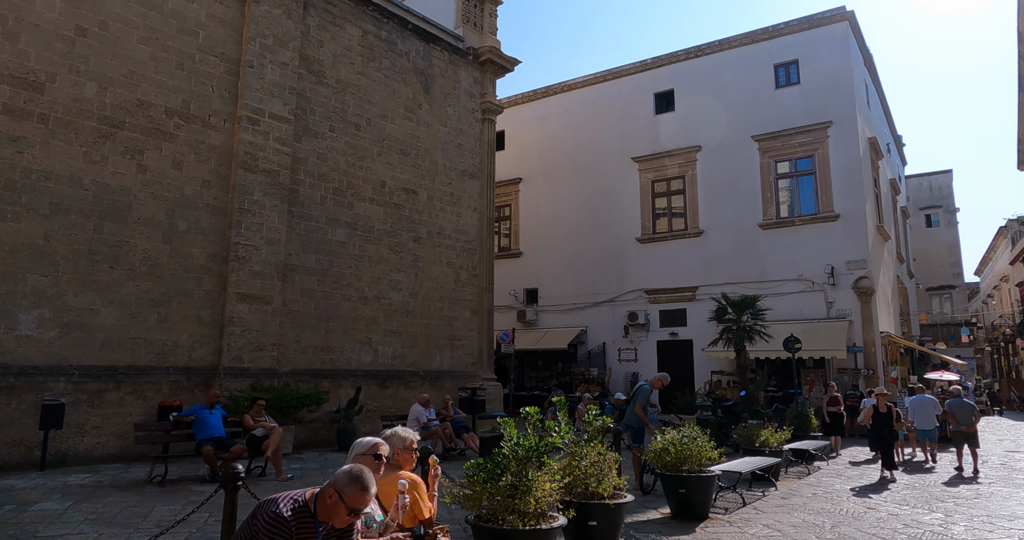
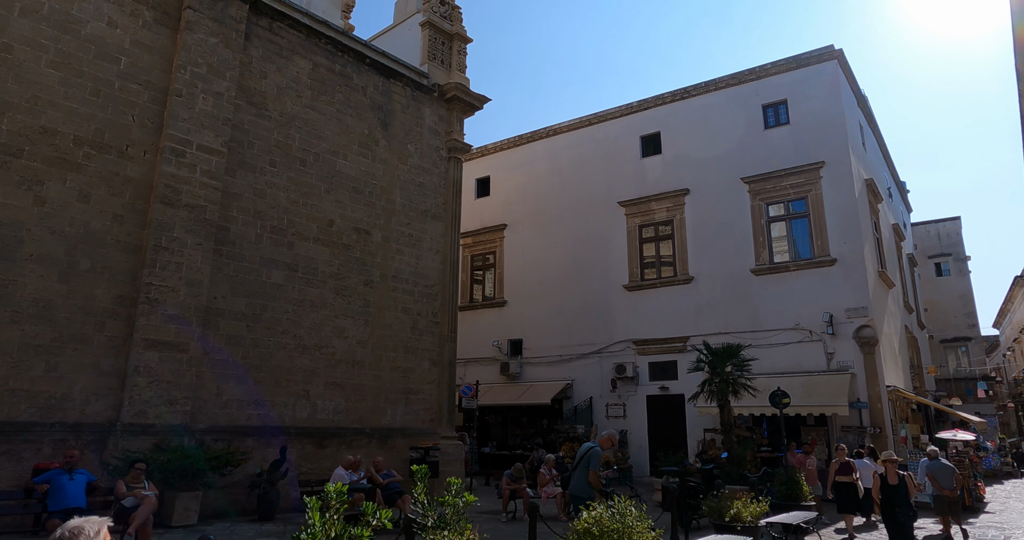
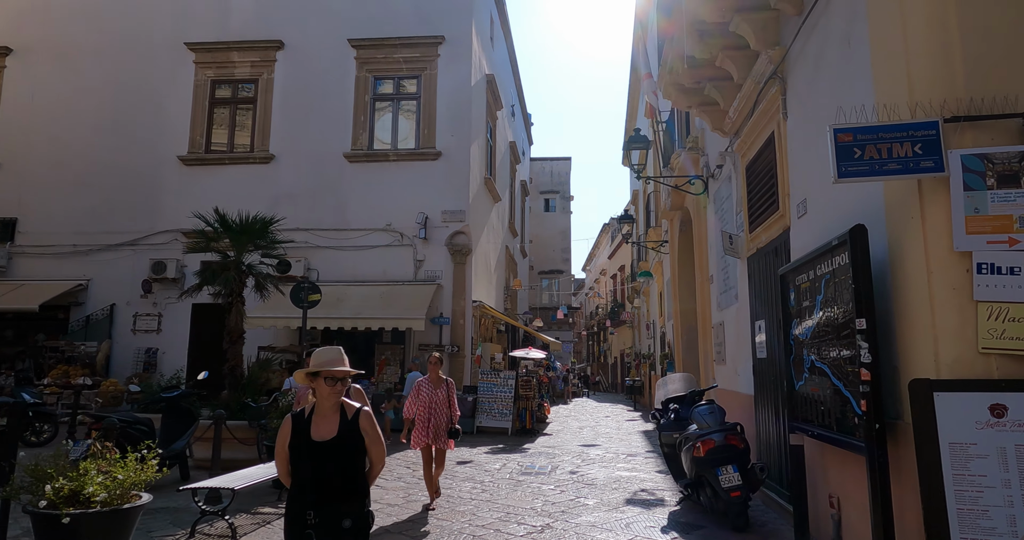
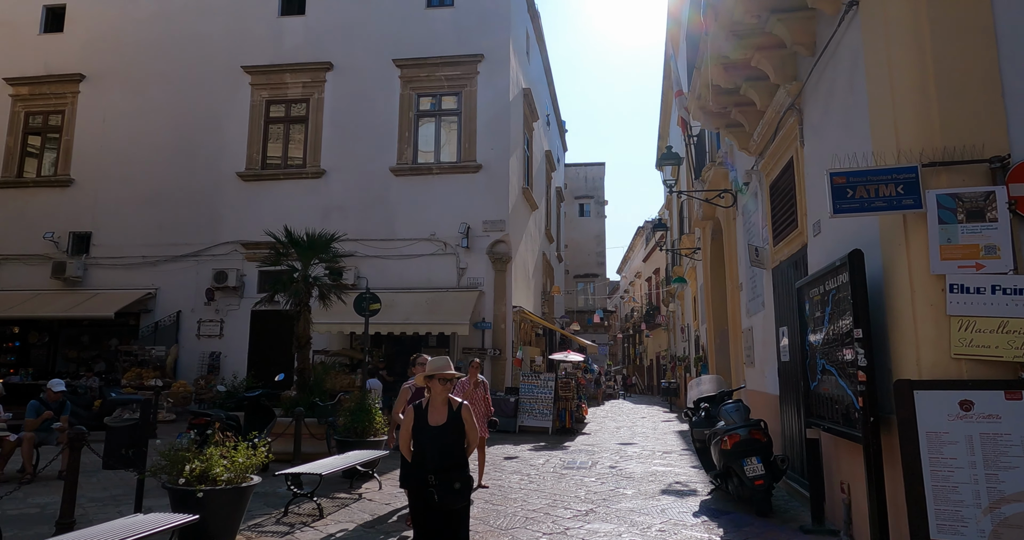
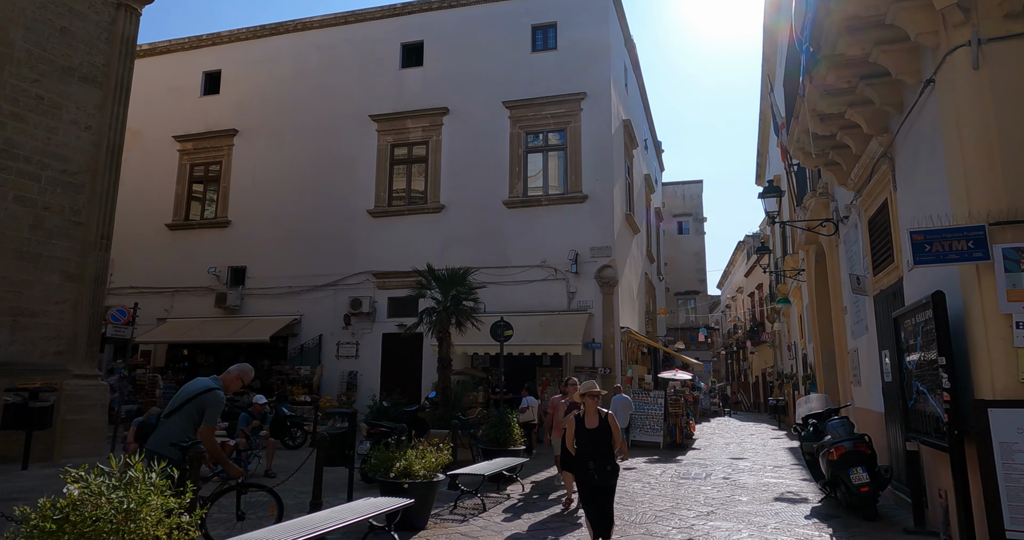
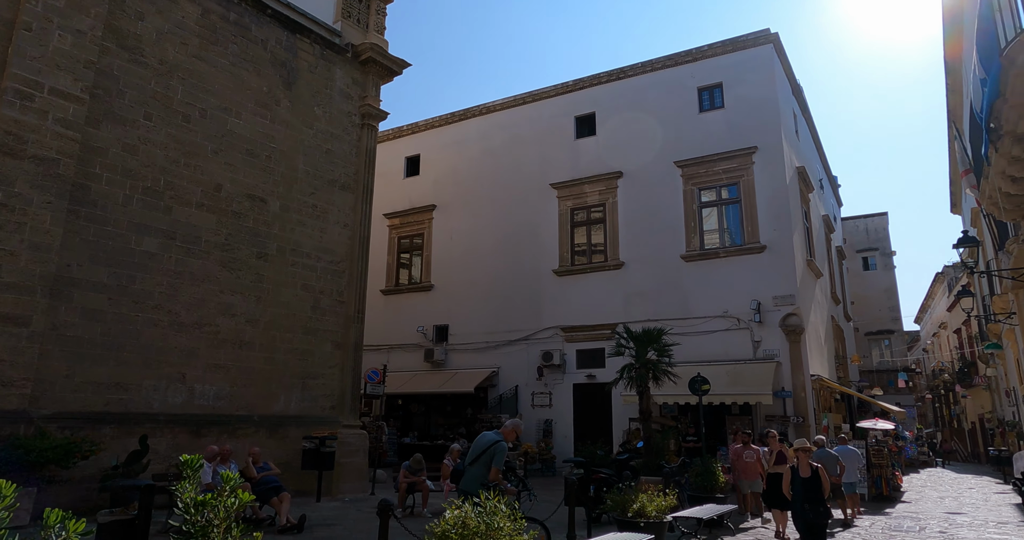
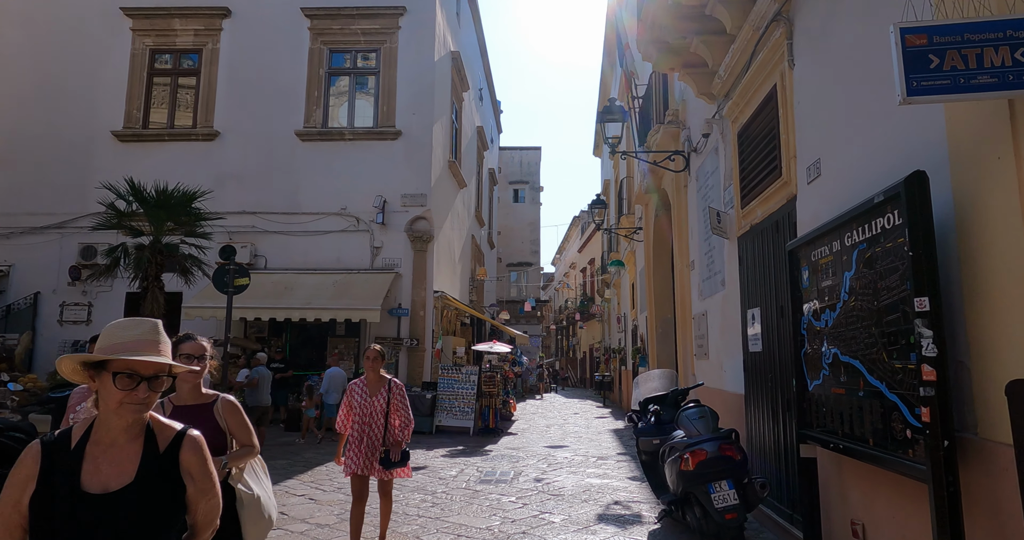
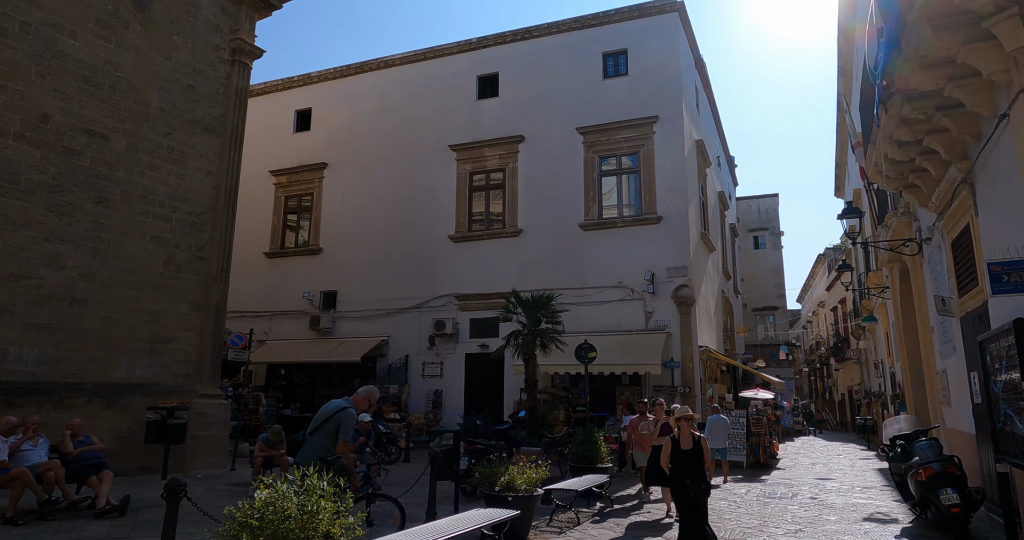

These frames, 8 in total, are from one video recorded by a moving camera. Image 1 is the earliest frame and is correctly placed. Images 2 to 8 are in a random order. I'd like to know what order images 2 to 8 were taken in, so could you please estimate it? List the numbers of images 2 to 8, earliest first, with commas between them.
2, 6, 8, 5, 4, 3, 7
